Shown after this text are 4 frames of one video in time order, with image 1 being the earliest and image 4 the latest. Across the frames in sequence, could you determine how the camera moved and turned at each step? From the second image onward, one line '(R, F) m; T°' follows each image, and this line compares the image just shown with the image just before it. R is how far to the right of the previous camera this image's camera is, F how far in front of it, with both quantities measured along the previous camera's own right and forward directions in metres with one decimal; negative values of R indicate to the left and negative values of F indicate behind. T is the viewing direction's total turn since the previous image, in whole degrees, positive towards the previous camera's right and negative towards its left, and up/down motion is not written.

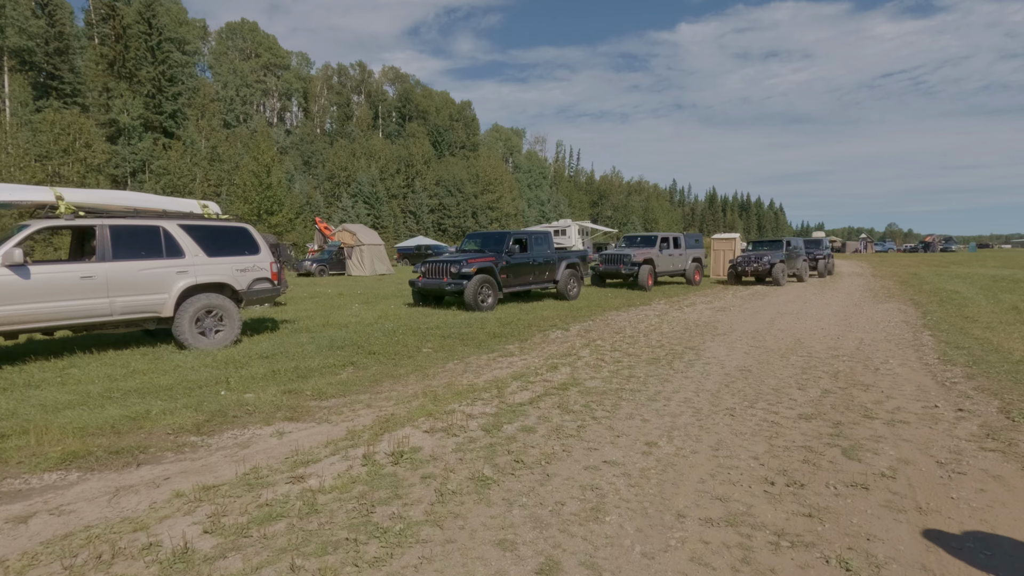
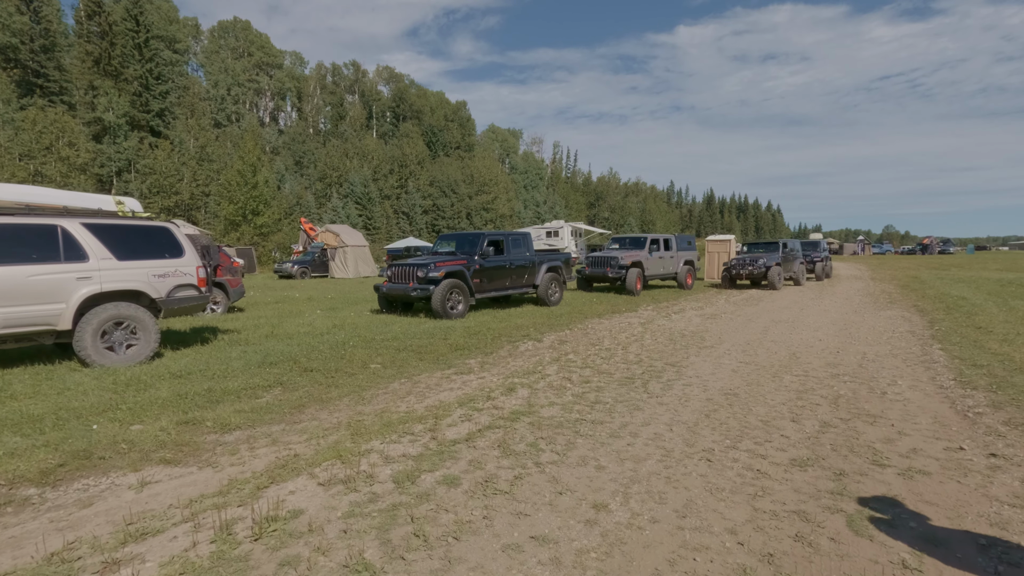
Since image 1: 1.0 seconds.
(+0.6, +1.0) m; 0°
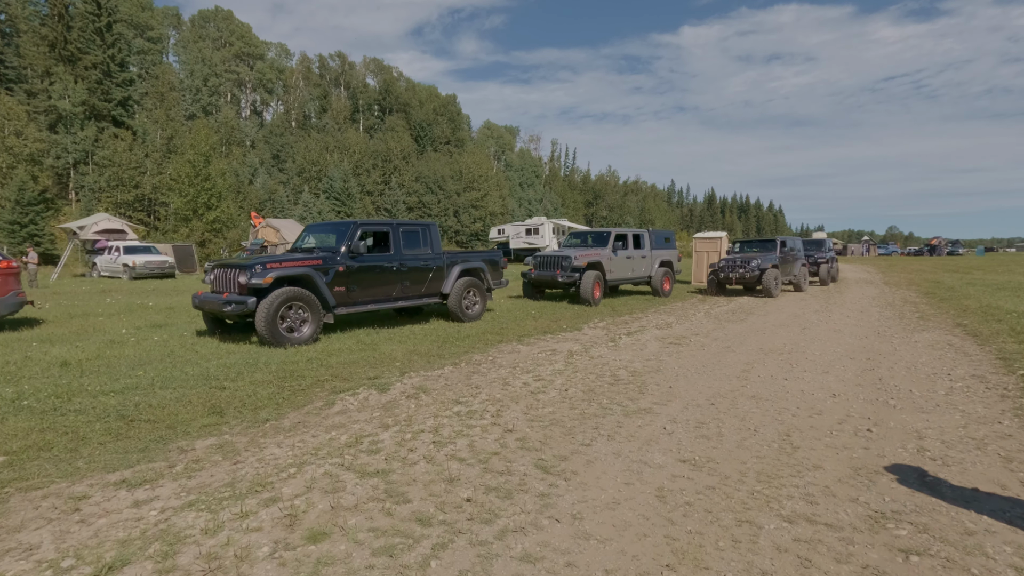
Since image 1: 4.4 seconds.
(+2.0, +3.7) m; 0°
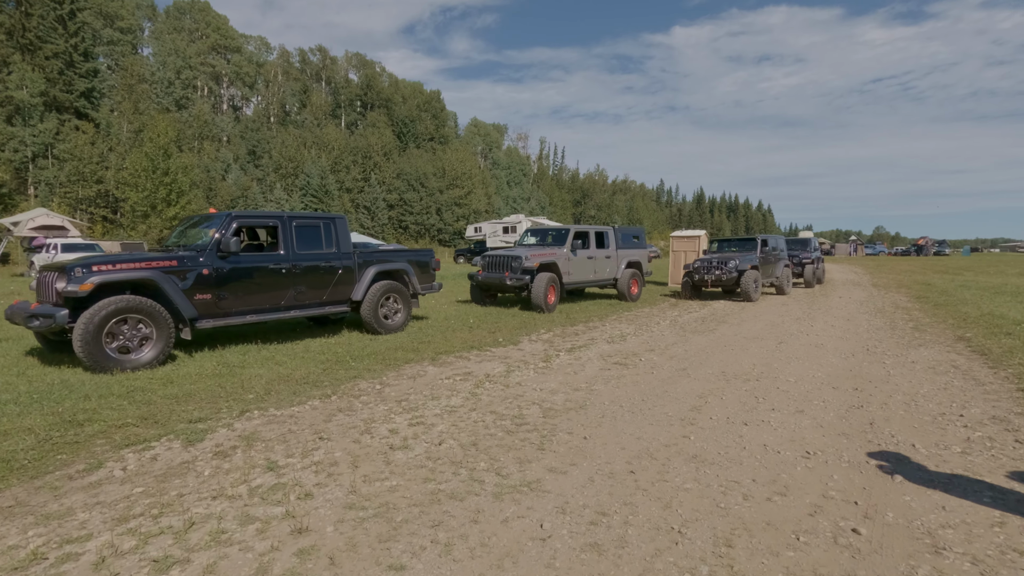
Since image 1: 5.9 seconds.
(+1.1, +1.7) m; +1°
